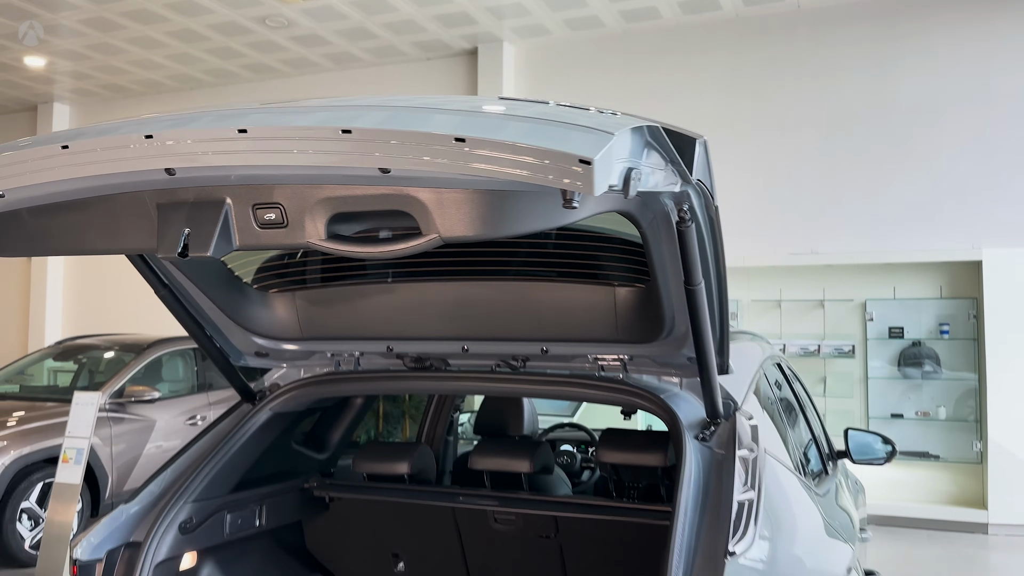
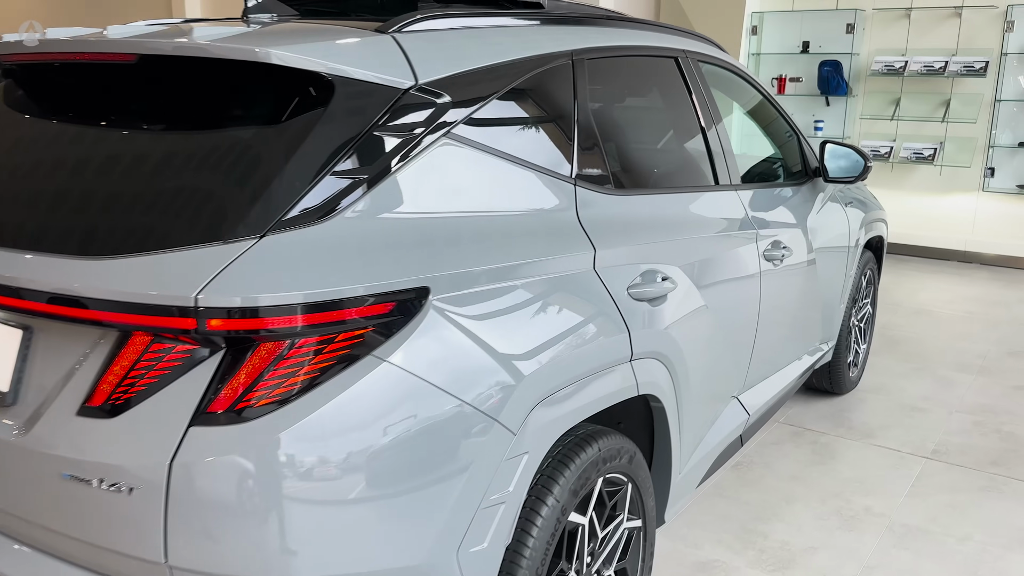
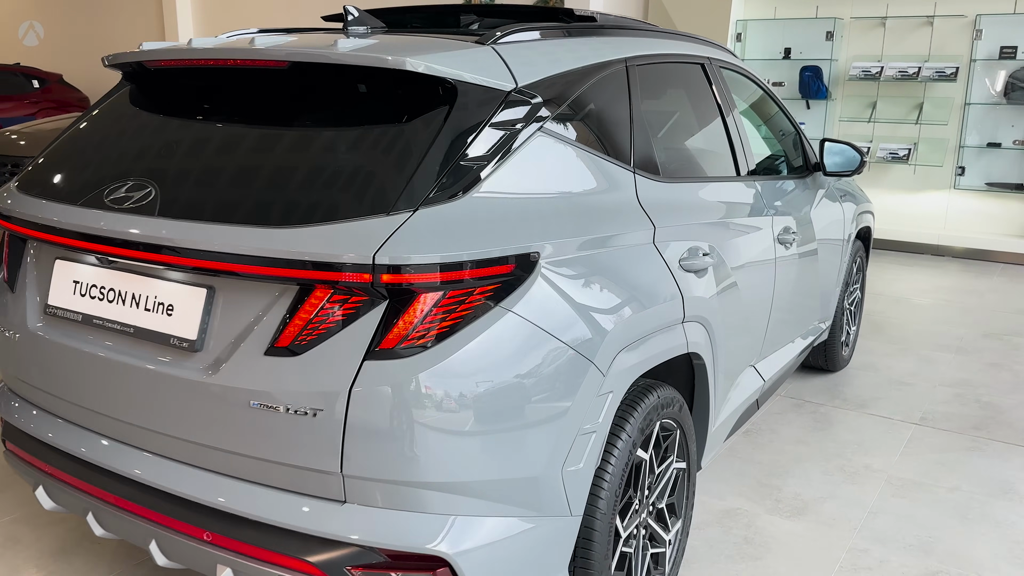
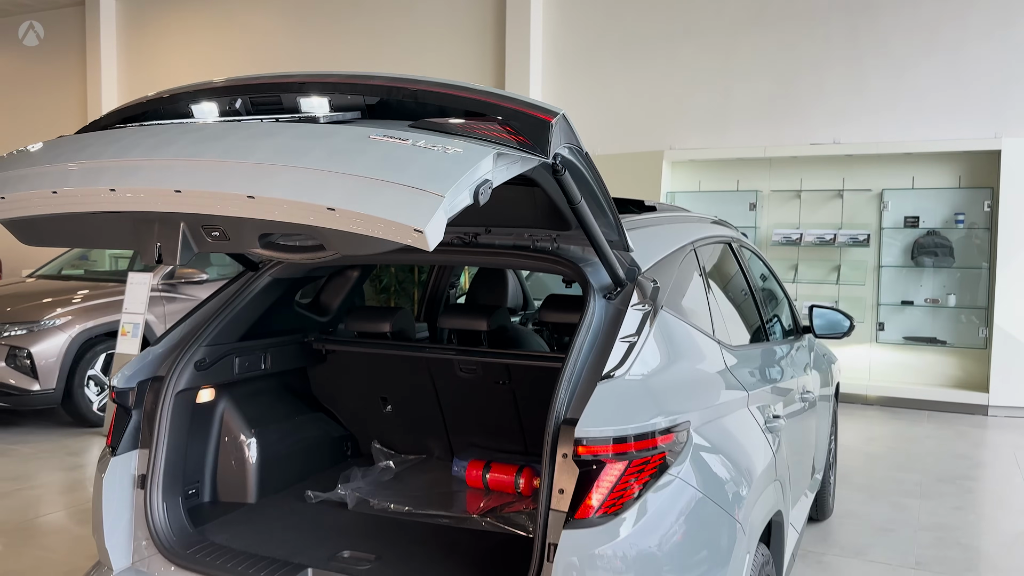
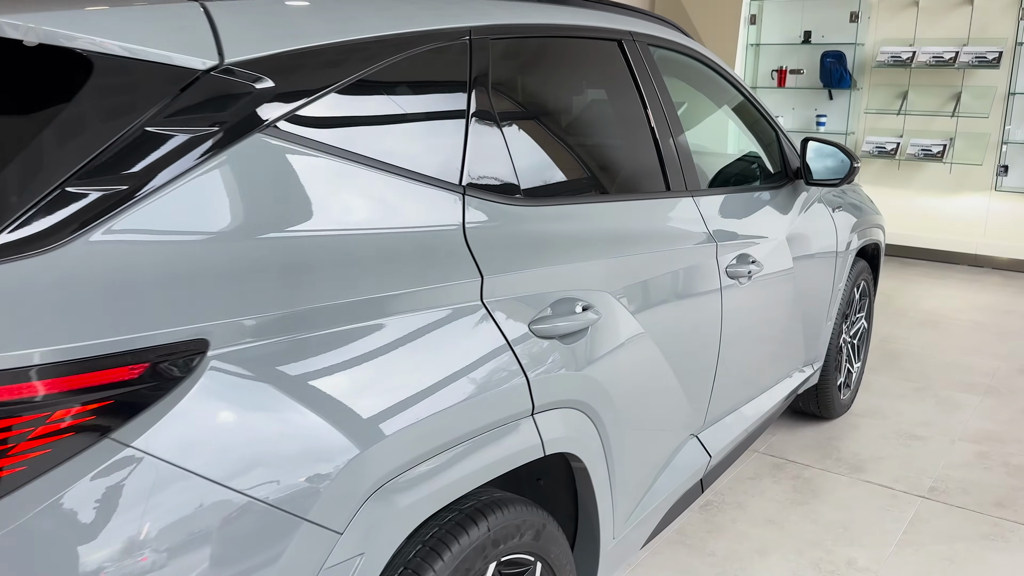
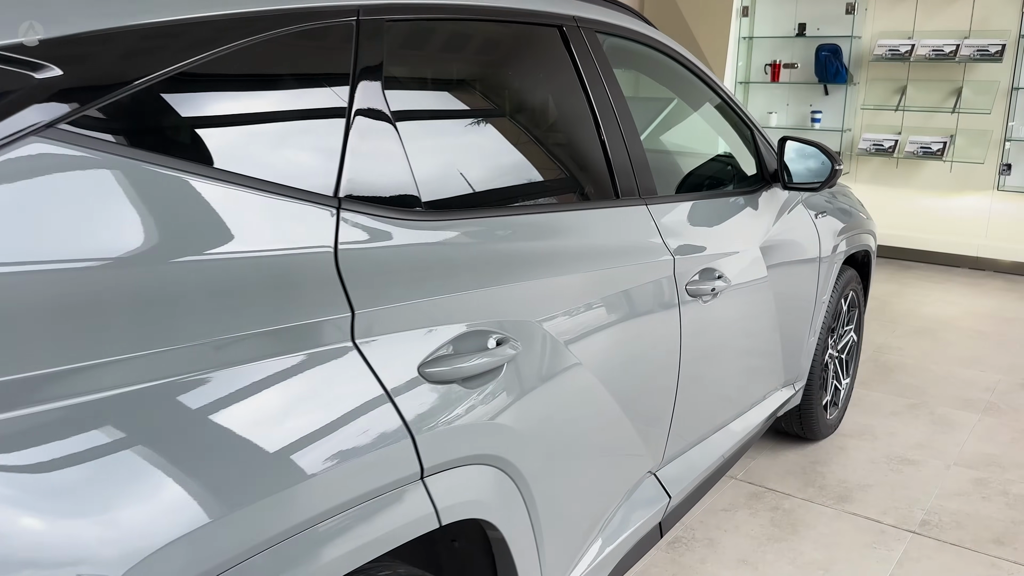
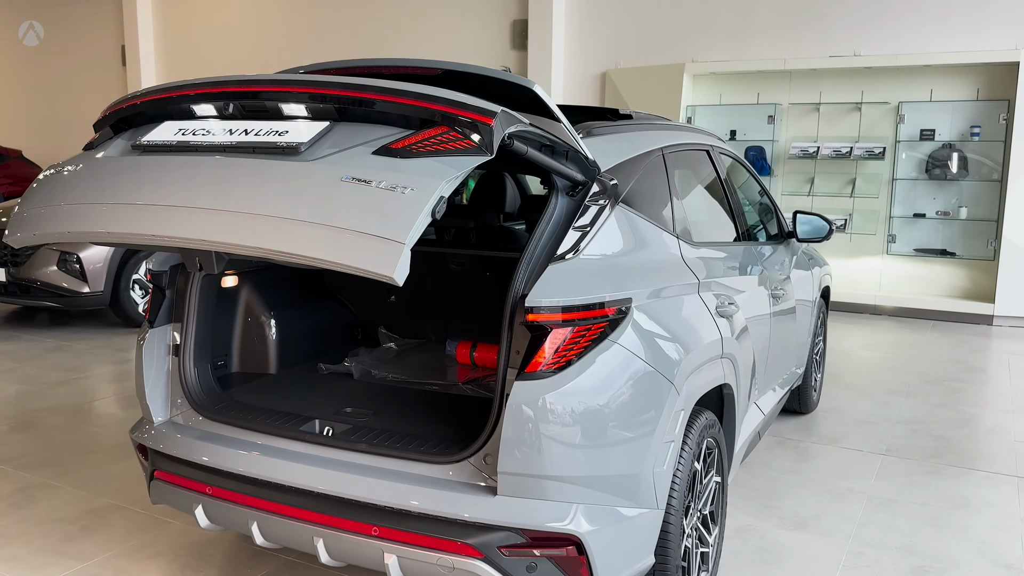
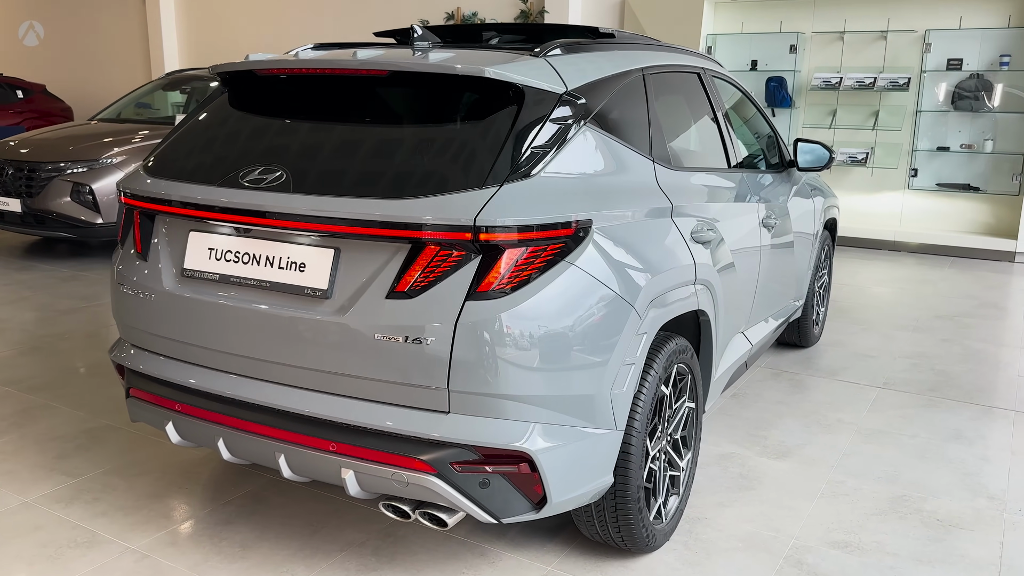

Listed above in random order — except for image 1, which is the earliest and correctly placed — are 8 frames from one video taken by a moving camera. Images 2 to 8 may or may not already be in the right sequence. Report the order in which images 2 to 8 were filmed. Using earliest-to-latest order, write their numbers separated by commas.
4, 7, 8, 3, 2, 5, 6
